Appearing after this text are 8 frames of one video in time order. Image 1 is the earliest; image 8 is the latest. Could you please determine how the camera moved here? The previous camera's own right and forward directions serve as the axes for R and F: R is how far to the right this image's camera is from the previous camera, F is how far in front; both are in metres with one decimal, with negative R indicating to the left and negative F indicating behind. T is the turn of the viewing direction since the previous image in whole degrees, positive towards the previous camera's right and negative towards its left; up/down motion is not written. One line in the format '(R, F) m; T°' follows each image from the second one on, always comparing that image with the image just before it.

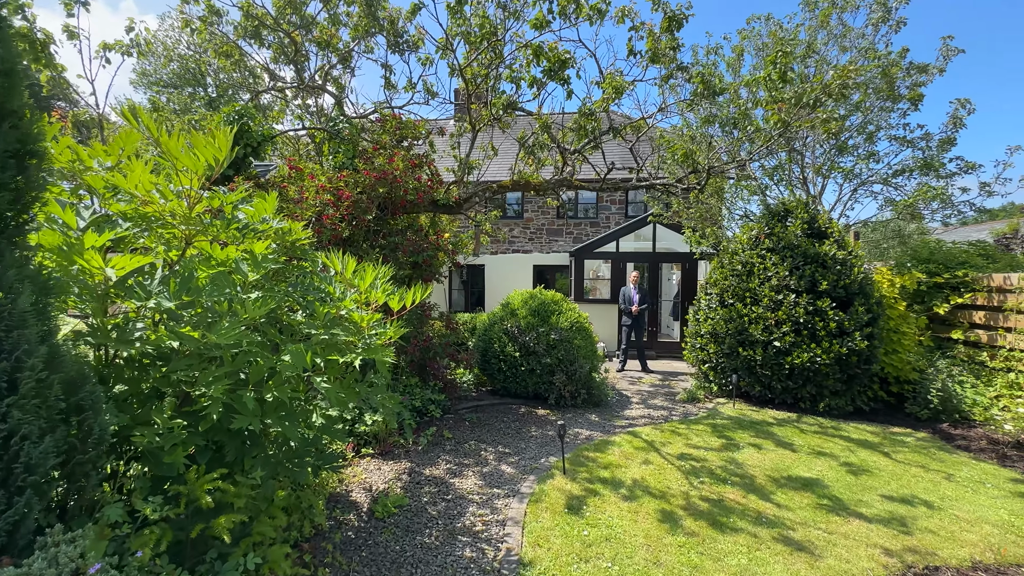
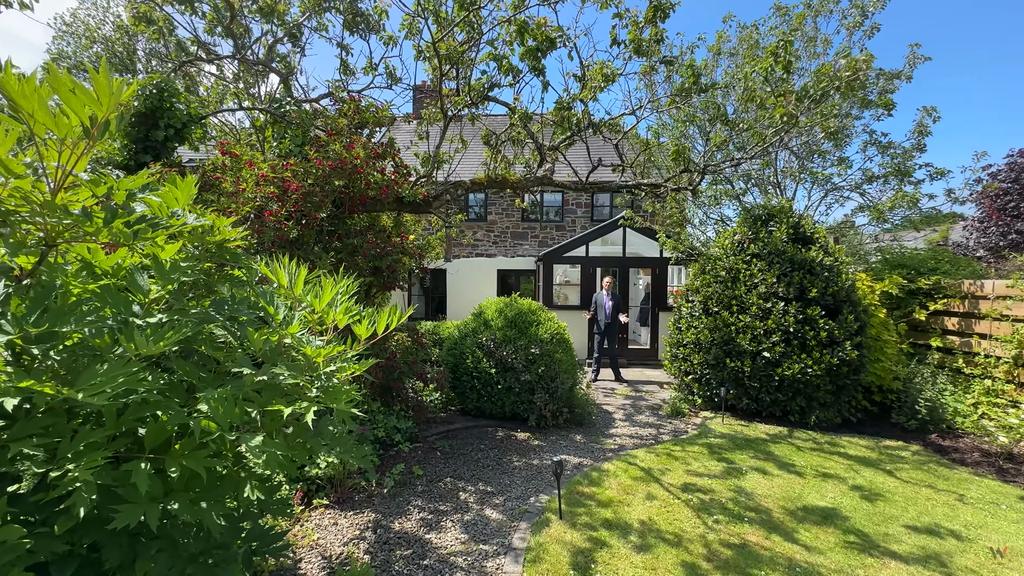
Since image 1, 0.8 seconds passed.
(-0.2, +0.6) m; +6°
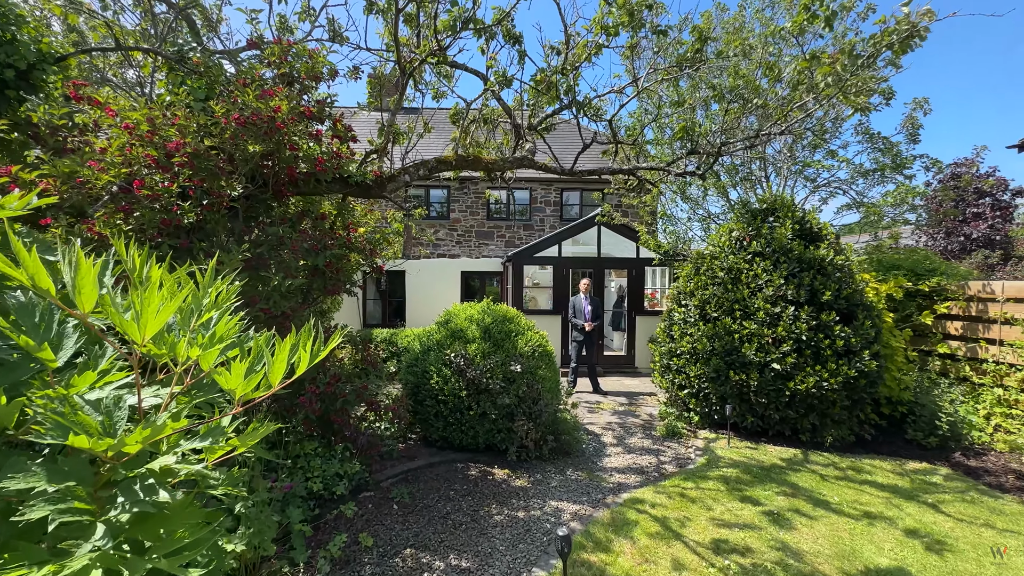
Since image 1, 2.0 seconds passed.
(-0.1, +0.9) m; +5°
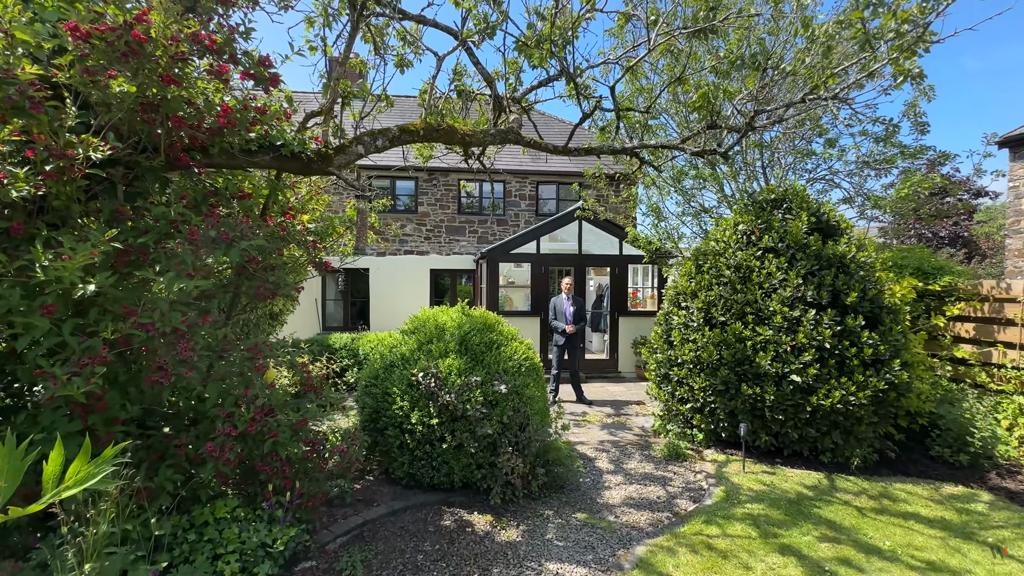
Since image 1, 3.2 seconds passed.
(-0.1, +0.8) m; +4°
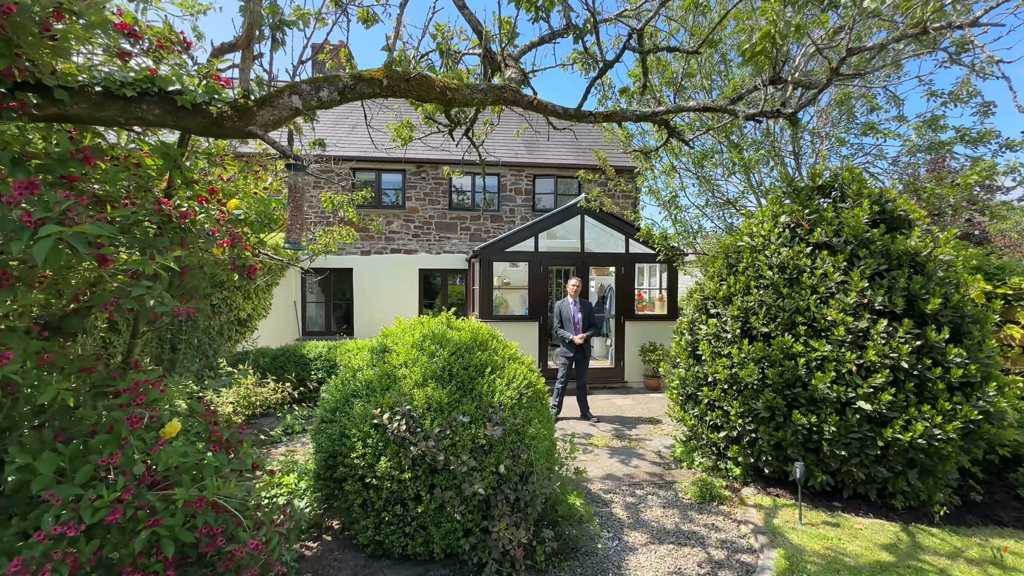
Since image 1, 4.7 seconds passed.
(0.0, +0.8) m; +1°
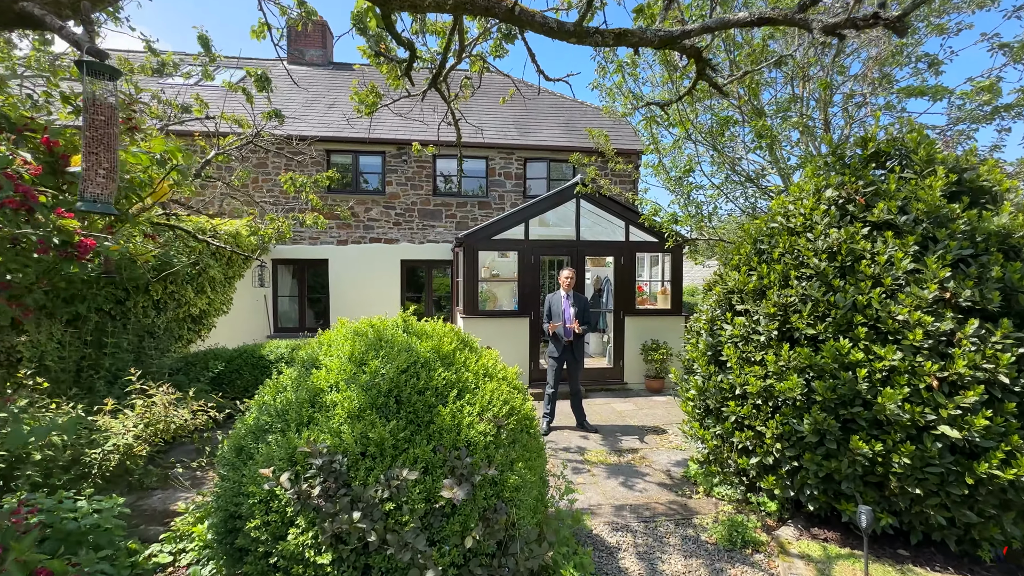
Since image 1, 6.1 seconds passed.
(+0.1, +0.8) m; +1°
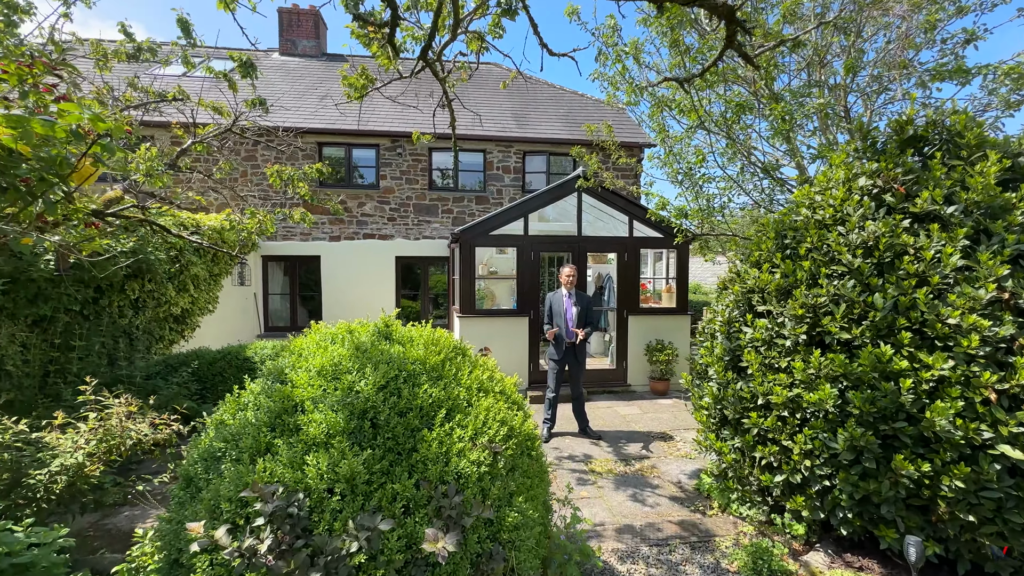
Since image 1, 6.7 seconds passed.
(0.0, +0.3) m; 0°
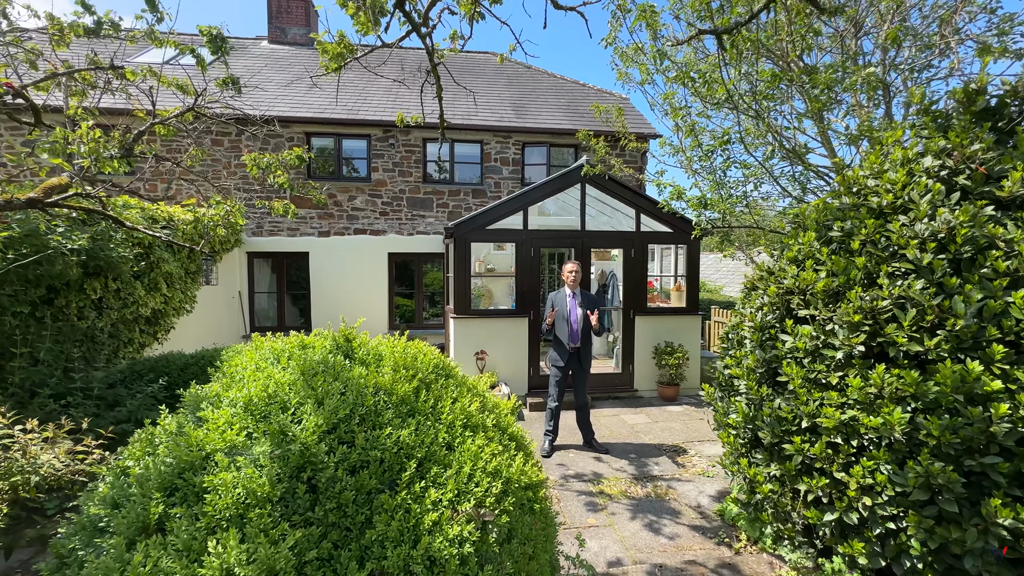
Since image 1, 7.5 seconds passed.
(0.0, +0.5) m; 0°
